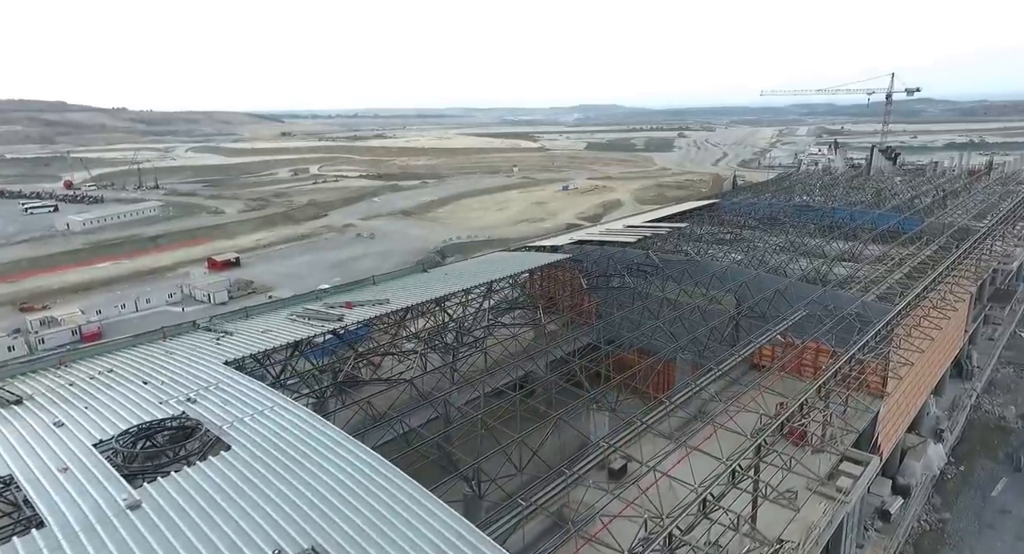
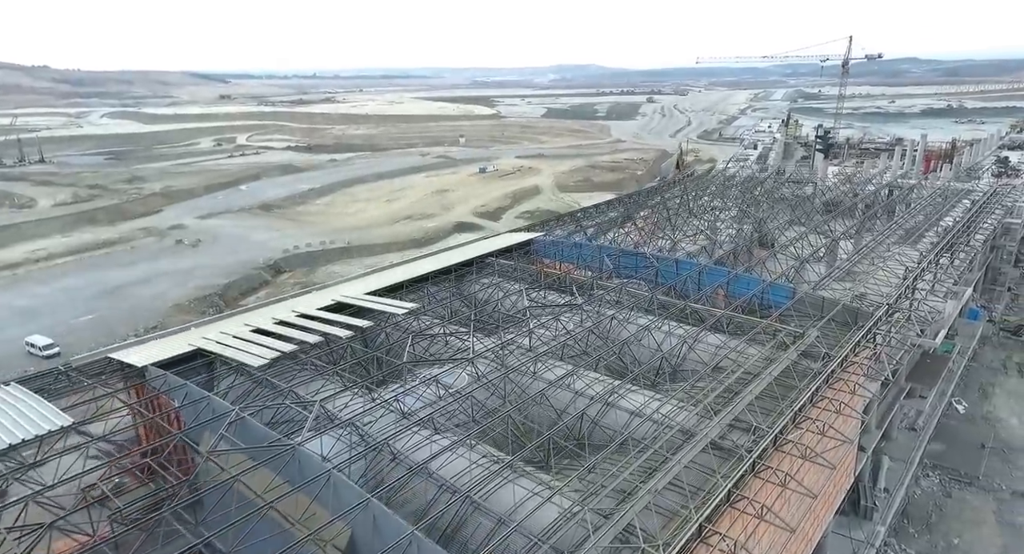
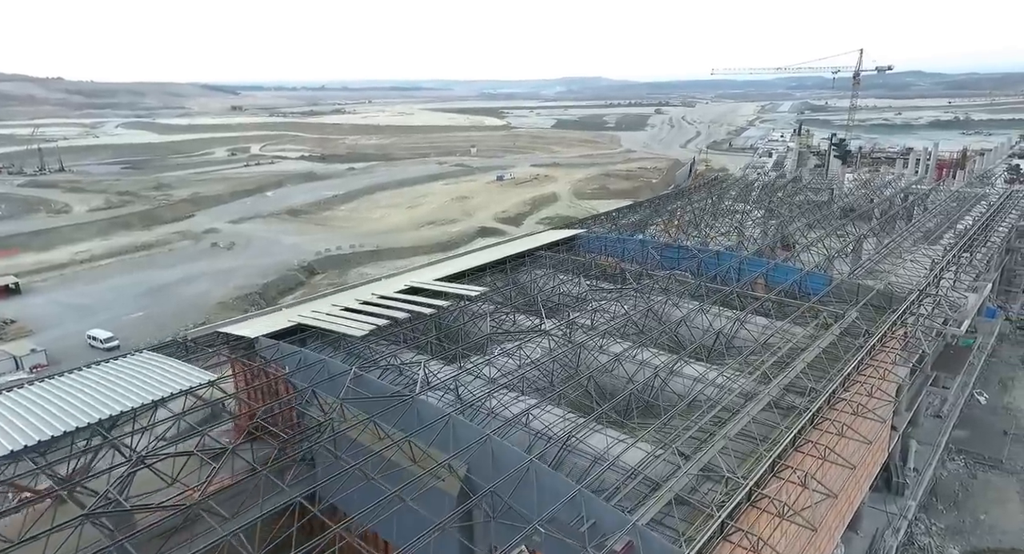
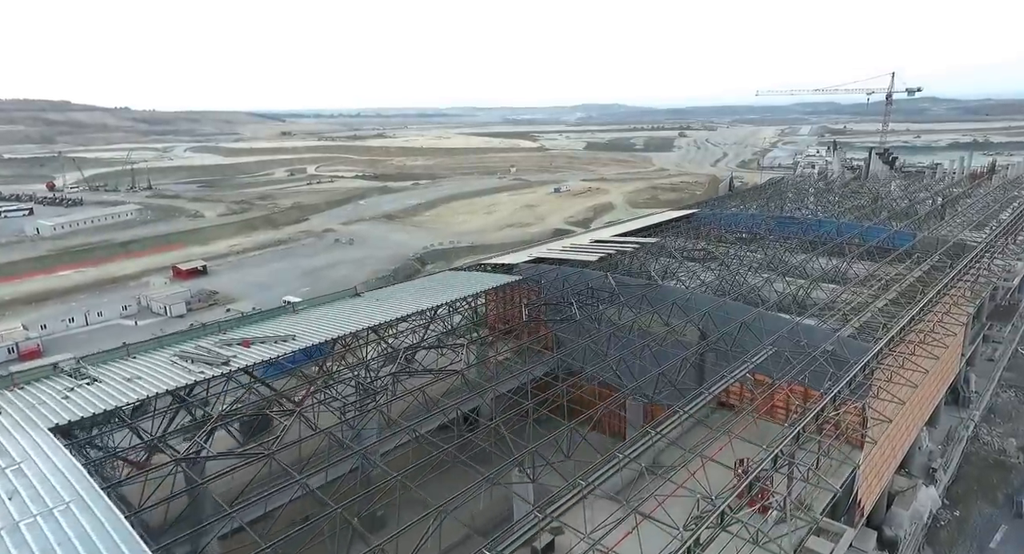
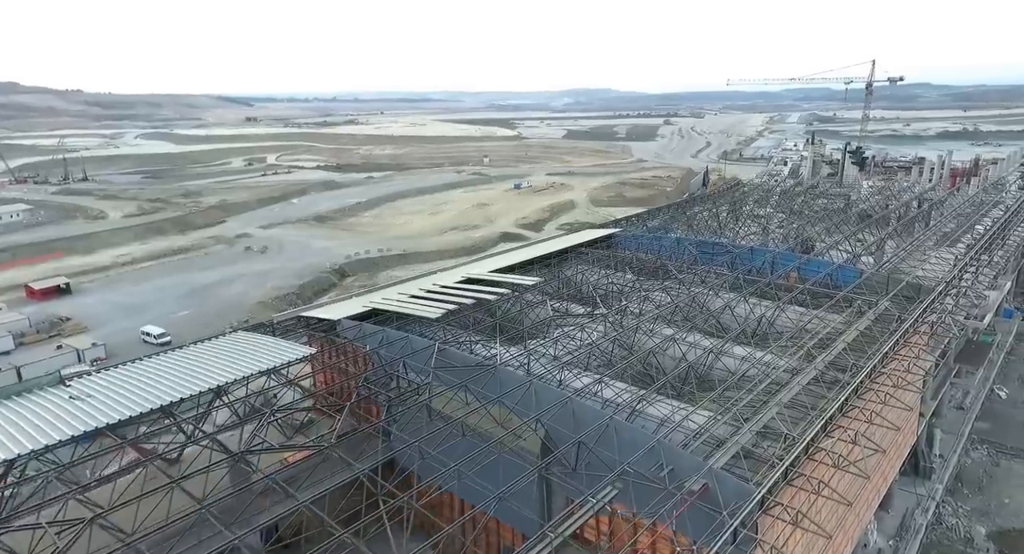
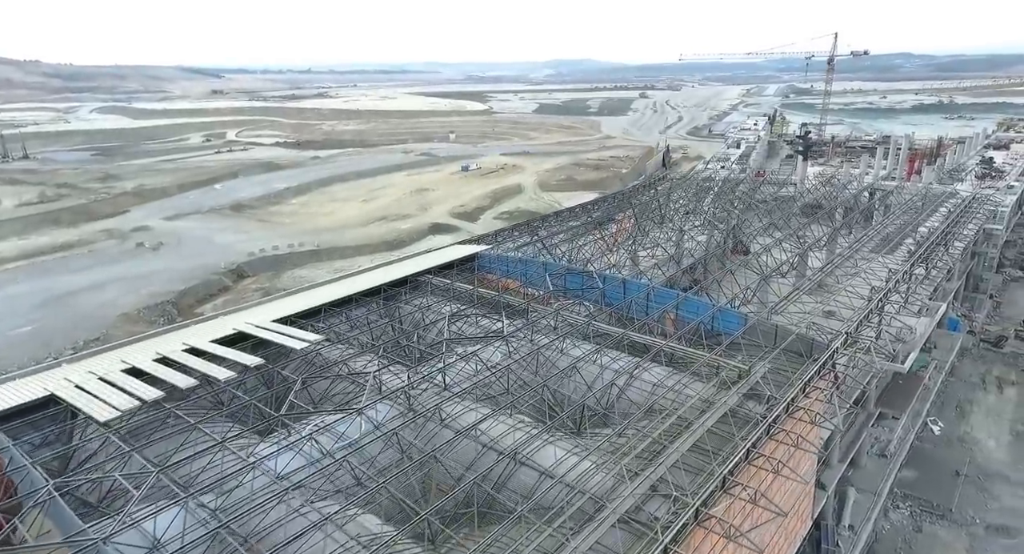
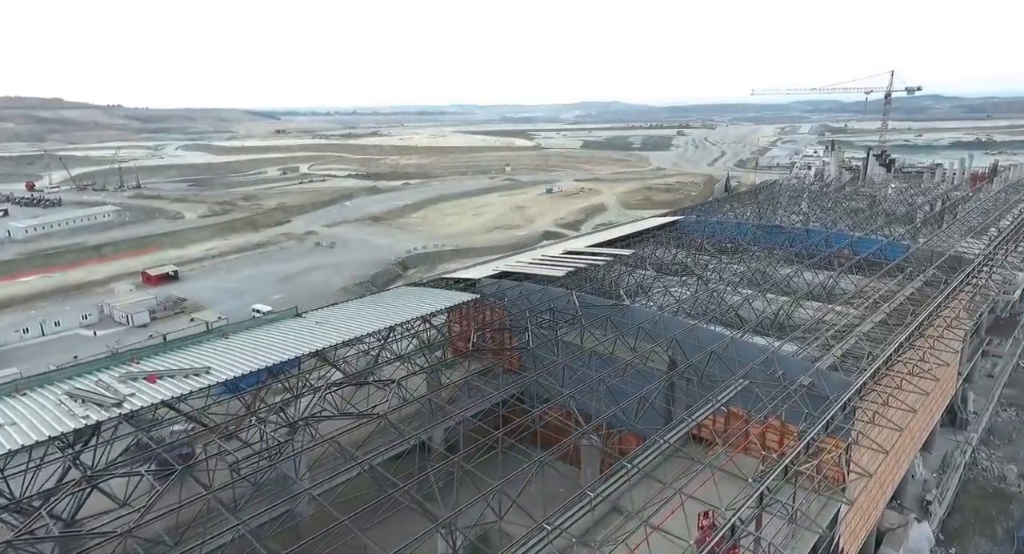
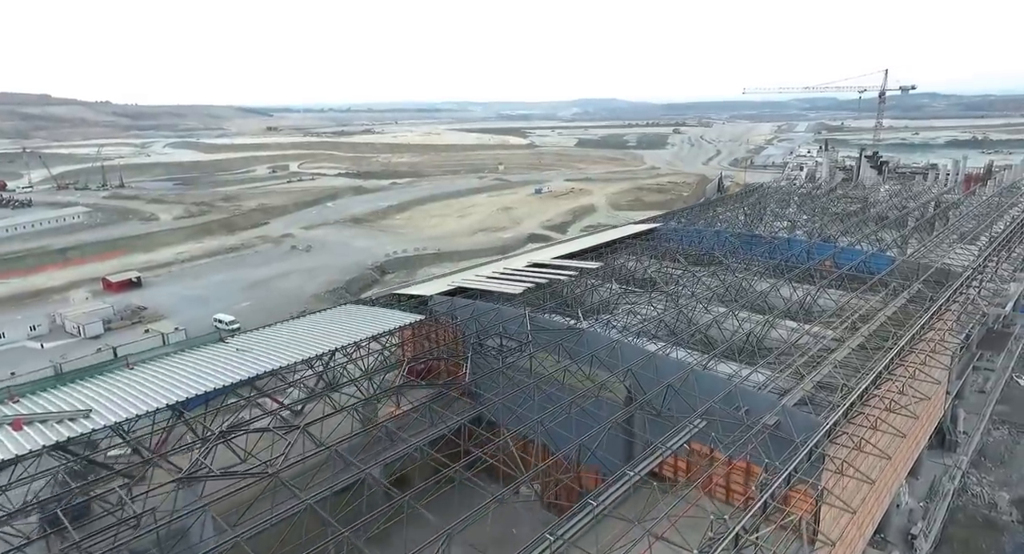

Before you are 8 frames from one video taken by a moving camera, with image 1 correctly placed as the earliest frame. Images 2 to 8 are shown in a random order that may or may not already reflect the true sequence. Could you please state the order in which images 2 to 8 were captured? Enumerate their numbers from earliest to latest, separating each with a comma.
4, 7, 8, 5, 3, 2, 6
